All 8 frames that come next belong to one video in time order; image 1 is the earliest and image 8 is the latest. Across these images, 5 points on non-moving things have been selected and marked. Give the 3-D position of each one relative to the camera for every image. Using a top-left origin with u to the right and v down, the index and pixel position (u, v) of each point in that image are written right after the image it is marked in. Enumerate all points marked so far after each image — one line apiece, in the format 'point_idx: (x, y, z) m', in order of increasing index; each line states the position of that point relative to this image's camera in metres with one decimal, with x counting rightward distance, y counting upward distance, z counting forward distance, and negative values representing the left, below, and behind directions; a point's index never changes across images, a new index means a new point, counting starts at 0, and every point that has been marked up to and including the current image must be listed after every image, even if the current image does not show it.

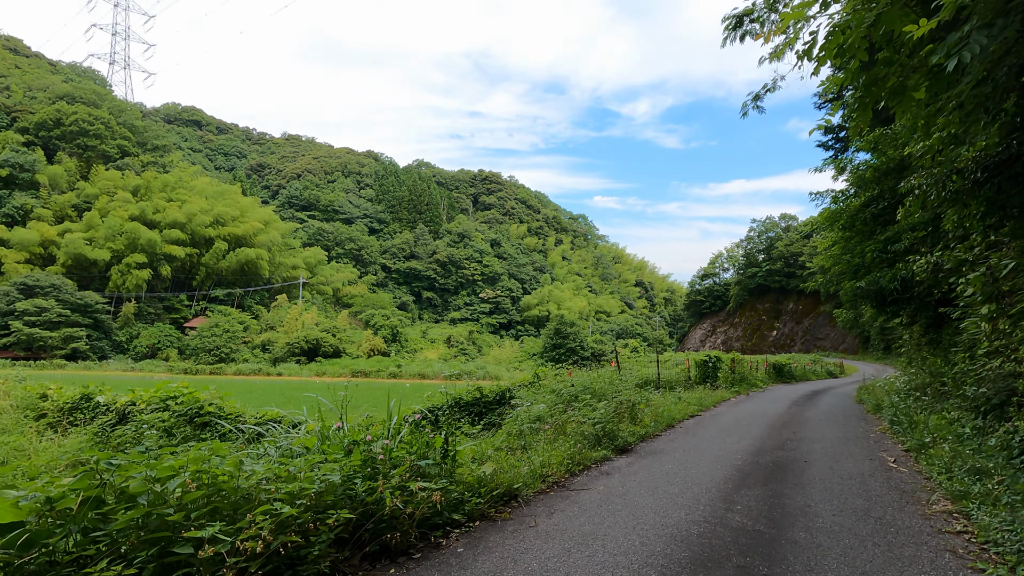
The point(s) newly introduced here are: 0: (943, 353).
0: (+6.3, -1.0, +7.7) m
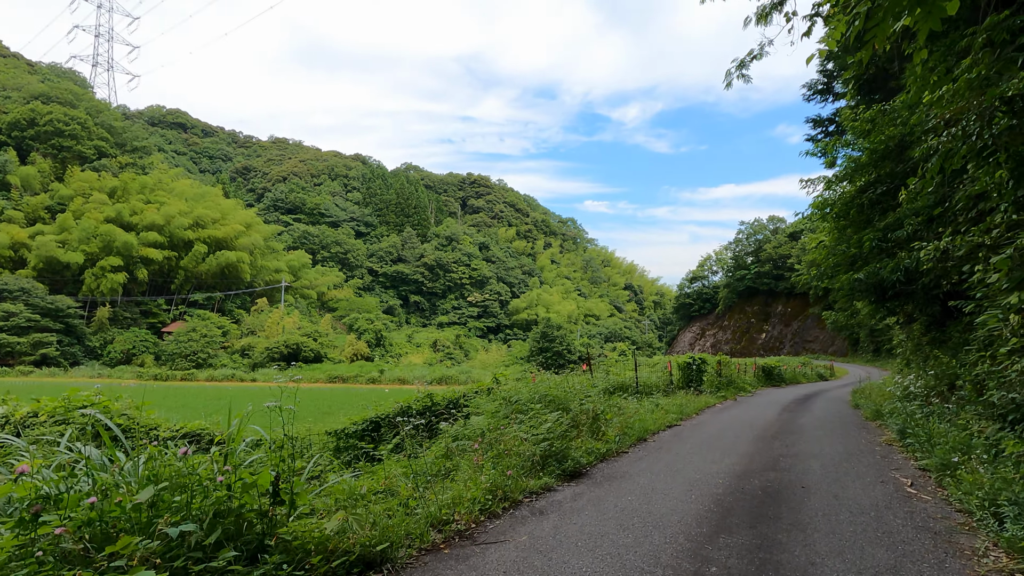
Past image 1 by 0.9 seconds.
0: (+5.7, -0.8, +6.9) m
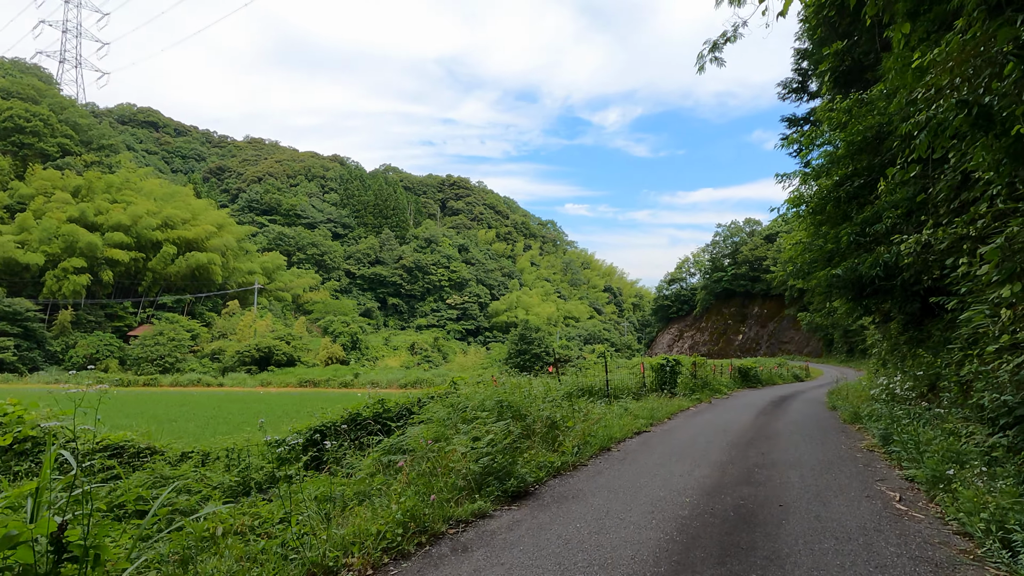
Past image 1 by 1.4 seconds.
0: (+5.2, -0.8, +6.5) m
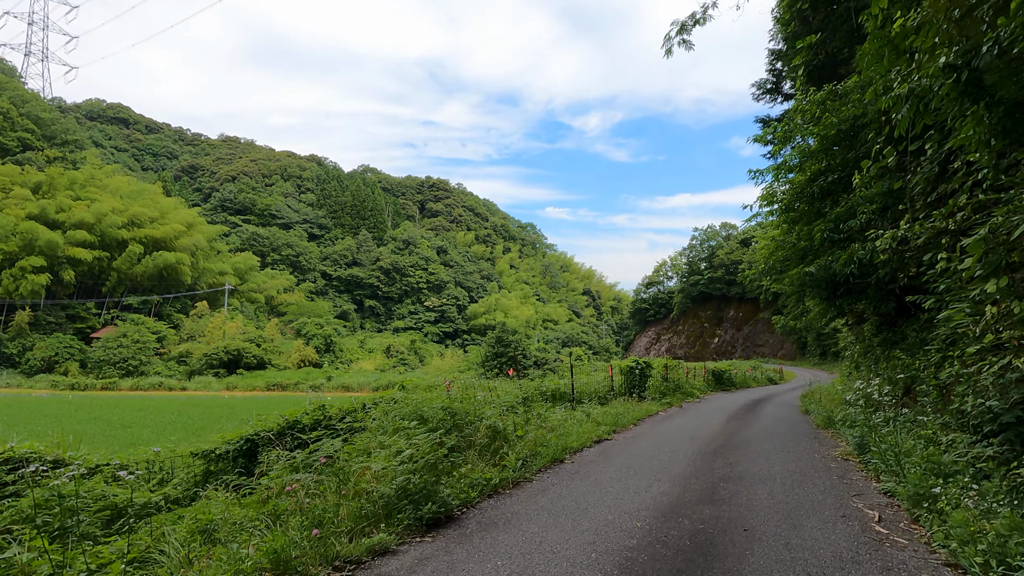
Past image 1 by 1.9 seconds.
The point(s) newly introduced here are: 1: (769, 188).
0: (+4.6, -0.8, +6.2) m
1: (+4.5, +1.7, +9.4) m
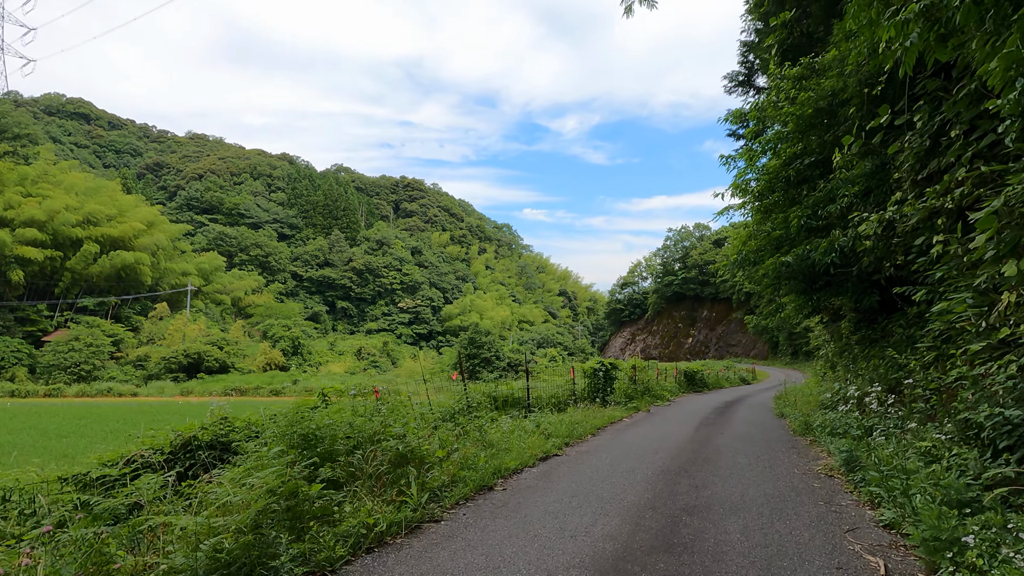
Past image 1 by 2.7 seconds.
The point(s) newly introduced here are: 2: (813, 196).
0: (+4.0, -0.7, +5.5) m
1: (+3.8, +1.8, +8.7) m
2: (+3.8, +1.1, +6.7) m
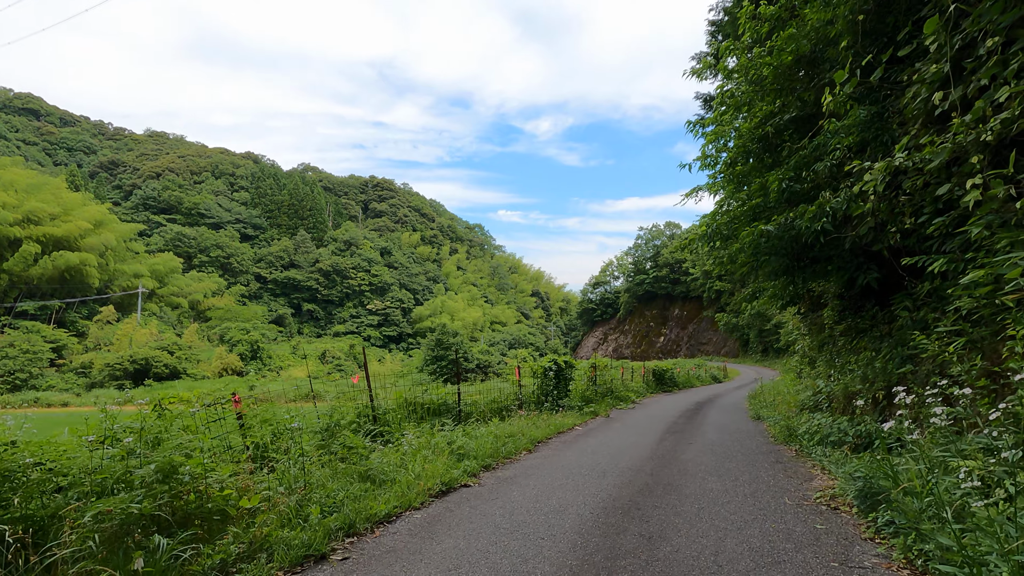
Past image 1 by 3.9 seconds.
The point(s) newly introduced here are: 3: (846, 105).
0: (+3.3, -0.5, +4.4) m
1: (+2.8, +2.0, +7.6) m
2: (+2.9, +1.4, +5.6) m
3: (+3.0, +1.6, +4.8) m
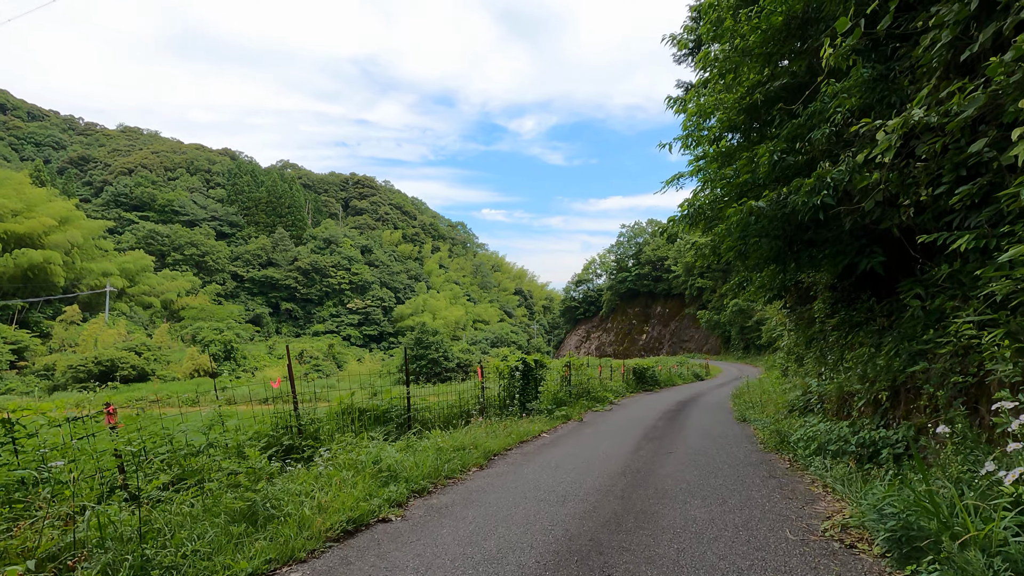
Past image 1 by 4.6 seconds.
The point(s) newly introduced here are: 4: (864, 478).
0: (+2.9, -0.3, +3.8) m
1: (+2.4, +2.1, +6.9) m
2: (+2.5, +1.5, +4.9) m
3: (+2.6, +1.8, +4.1) m
4: (+2.2, -1.1, +3.3) m
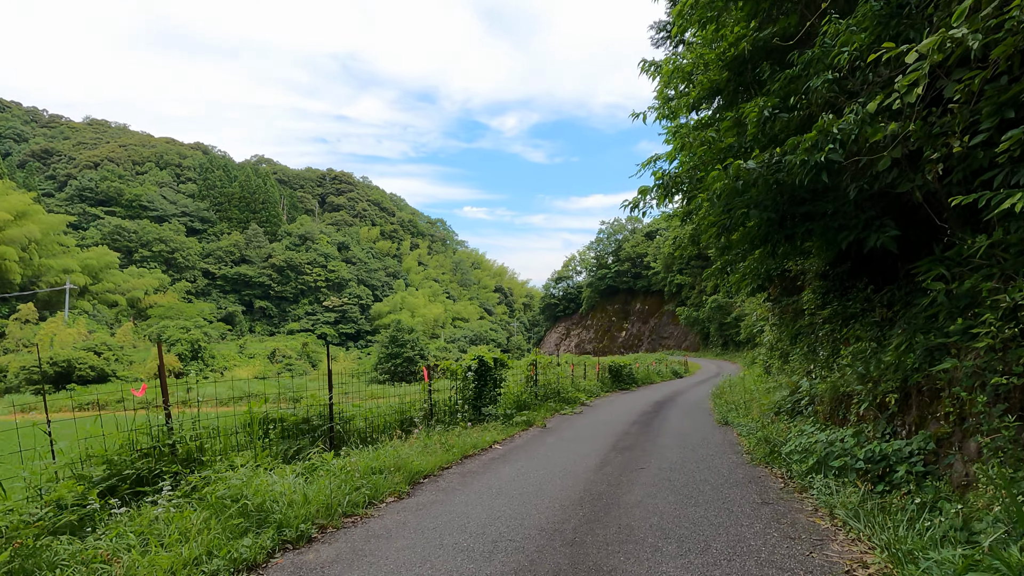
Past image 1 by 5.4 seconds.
0: (+2.5, -0.2, +3.0) m
1: (+1.8, +2.3, +6.1) m
2: (+2.1, +1.6, +4.1) m
3: (+2.1, +1.9, +3.3) m
4: (+1.8, -0.9, +2.6) m
